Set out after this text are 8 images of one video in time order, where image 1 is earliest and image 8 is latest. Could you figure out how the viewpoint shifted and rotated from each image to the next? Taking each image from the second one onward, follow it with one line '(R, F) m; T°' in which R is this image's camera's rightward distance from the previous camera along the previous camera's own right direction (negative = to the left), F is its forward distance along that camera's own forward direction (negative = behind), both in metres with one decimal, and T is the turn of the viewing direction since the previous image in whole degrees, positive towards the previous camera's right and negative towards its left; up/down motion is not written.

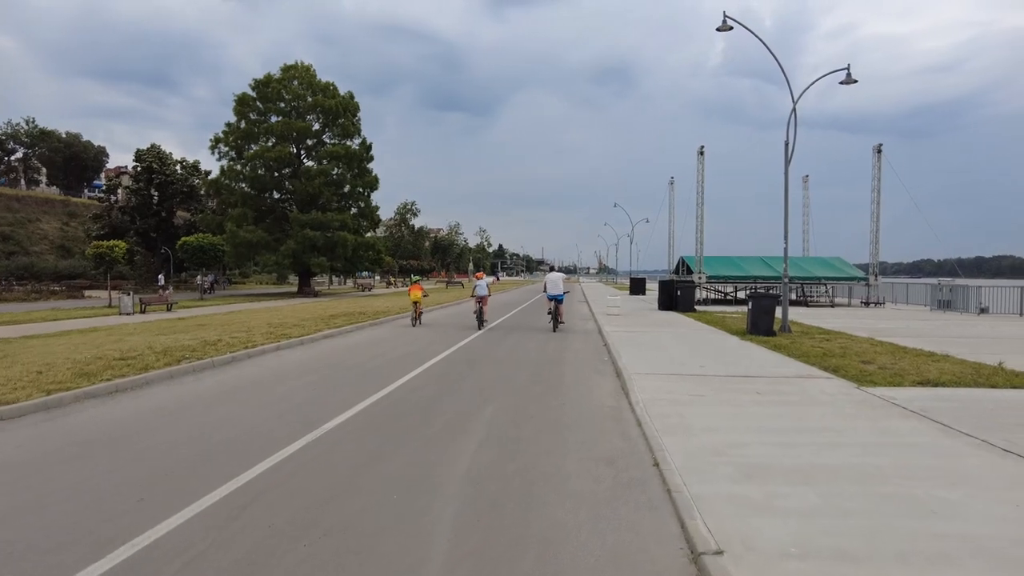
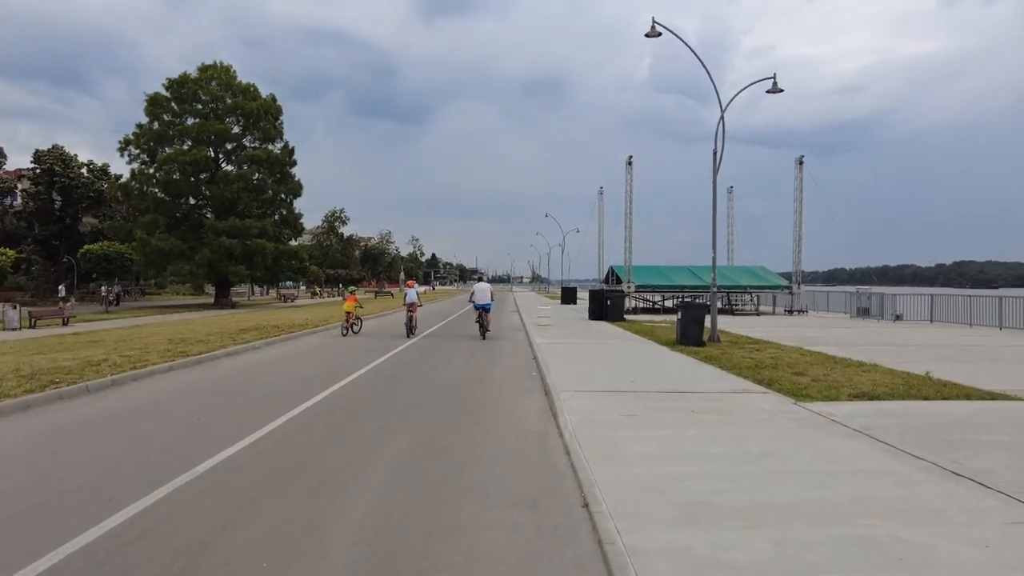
(+0.2, +0.9) m; +6°
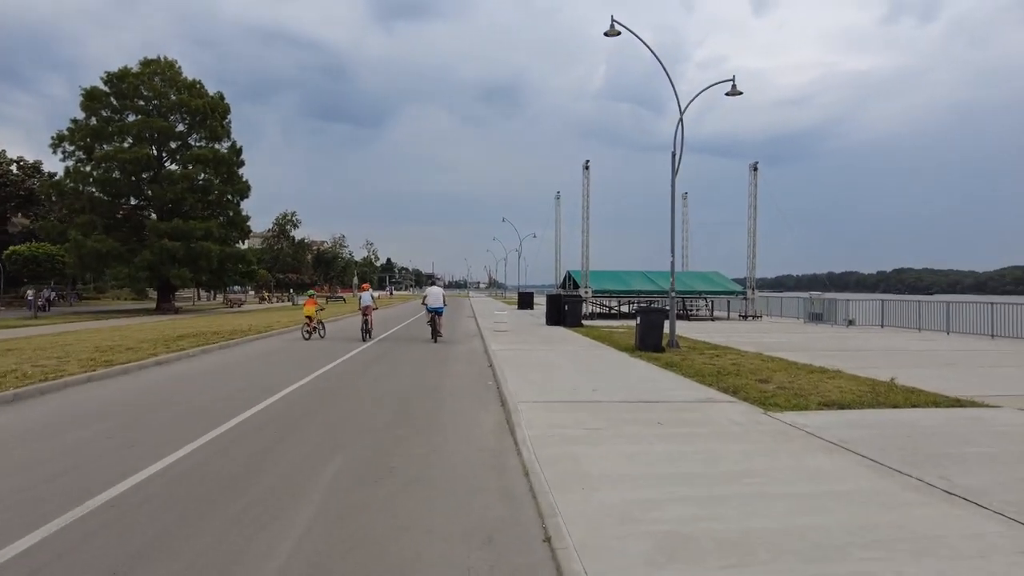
(0.0, +0.7) m; +4°
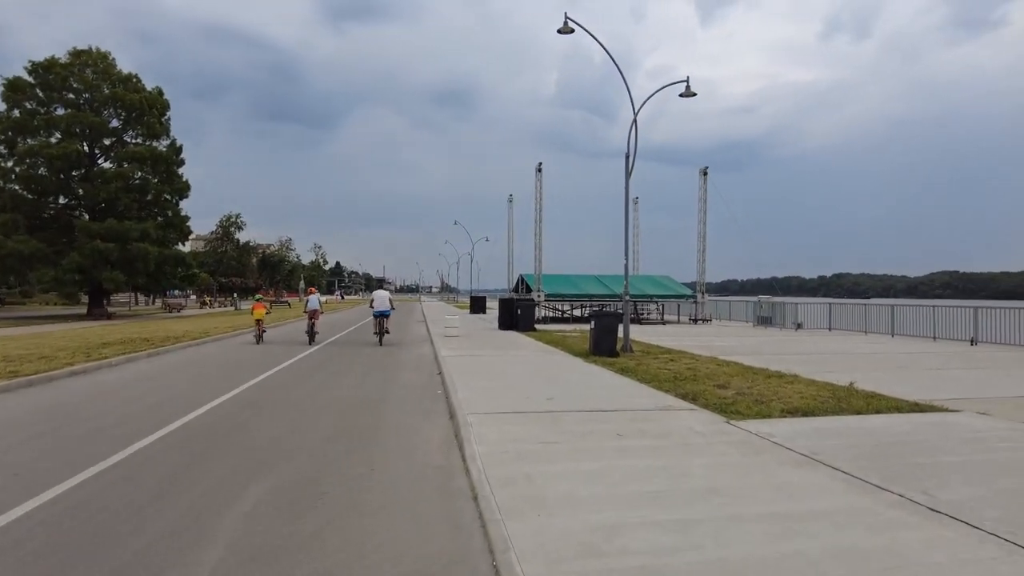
(0.0, +0.6) m; +4°
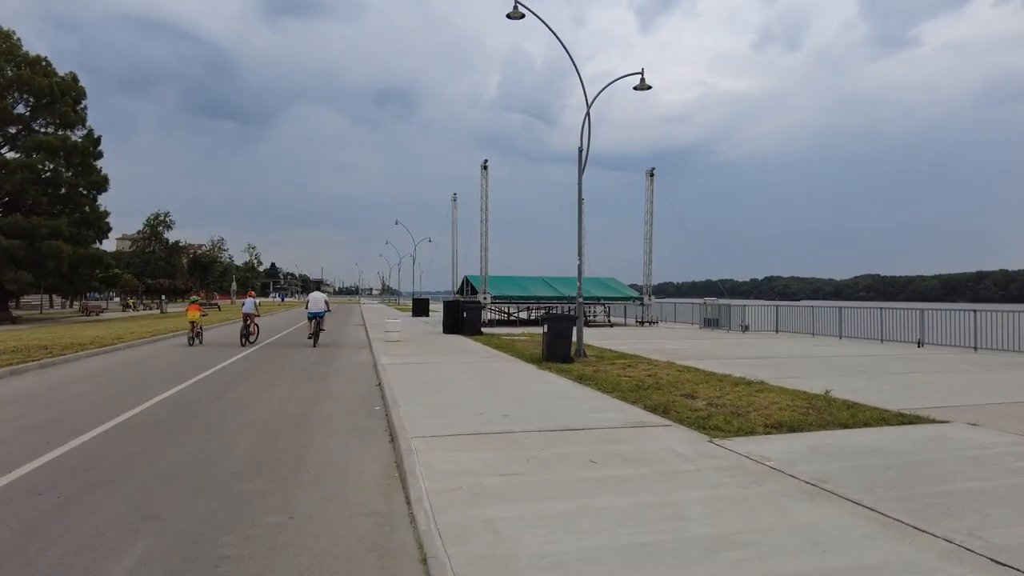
(-0.1, +1.2) m; +5°
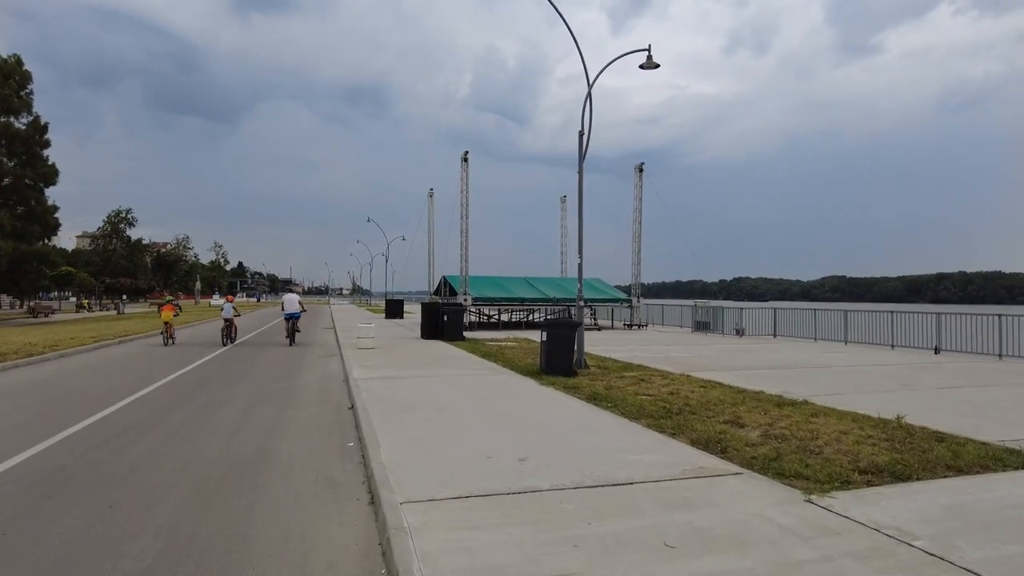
(-0.5, +2.0) m; +2°
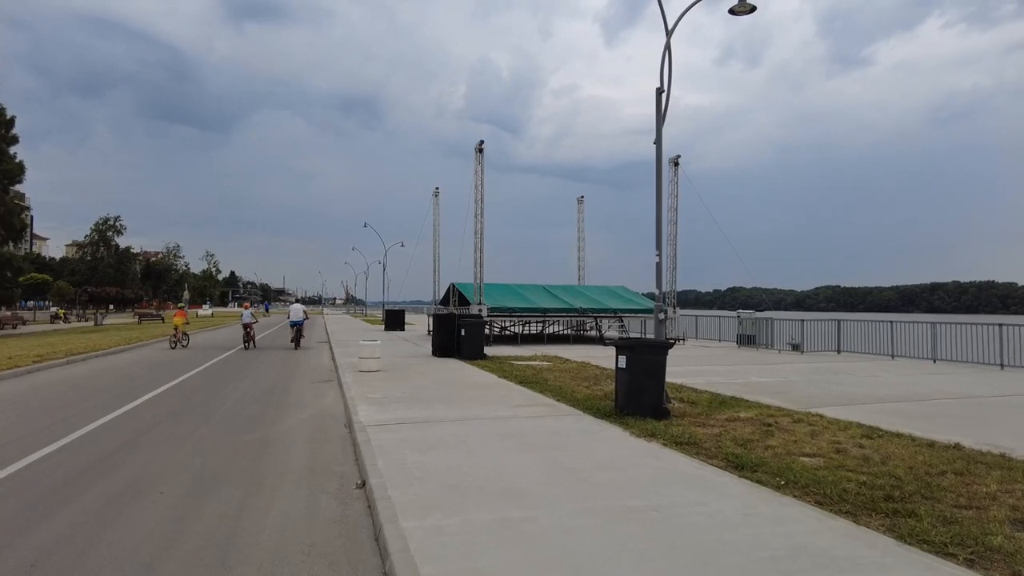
(-1.1, +3.8) m; +1°
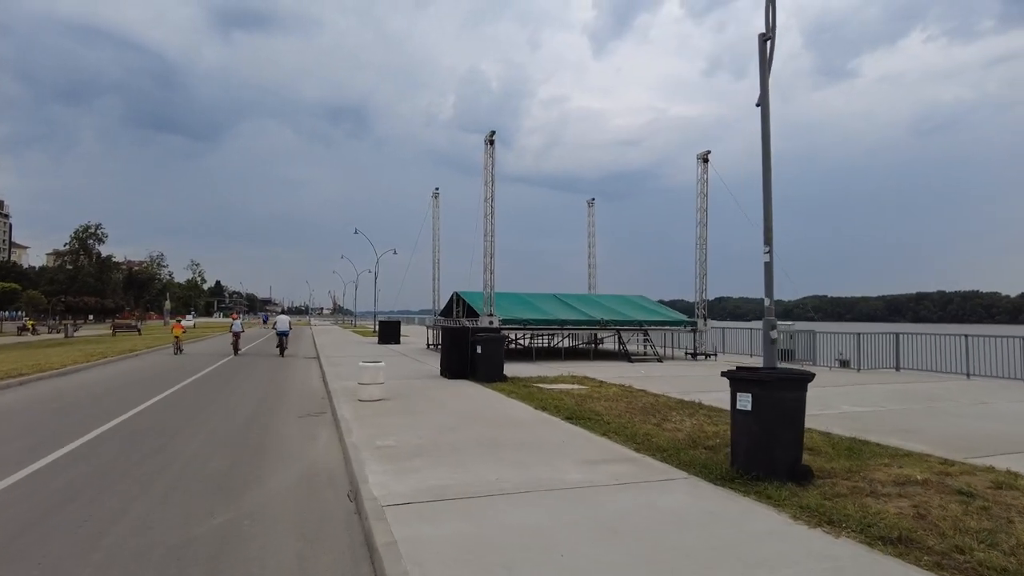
(-0.9, +3.0) m; +1°
